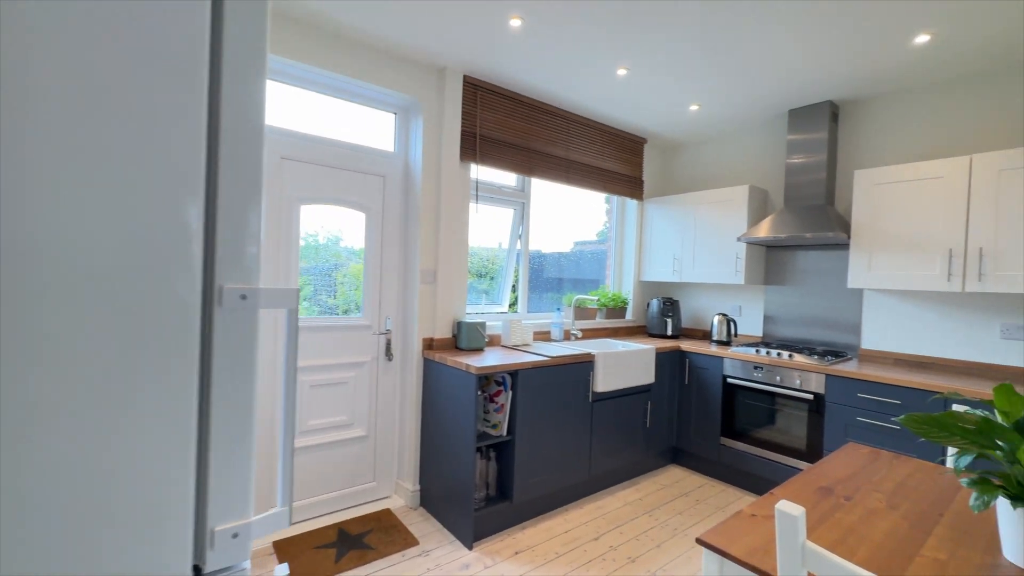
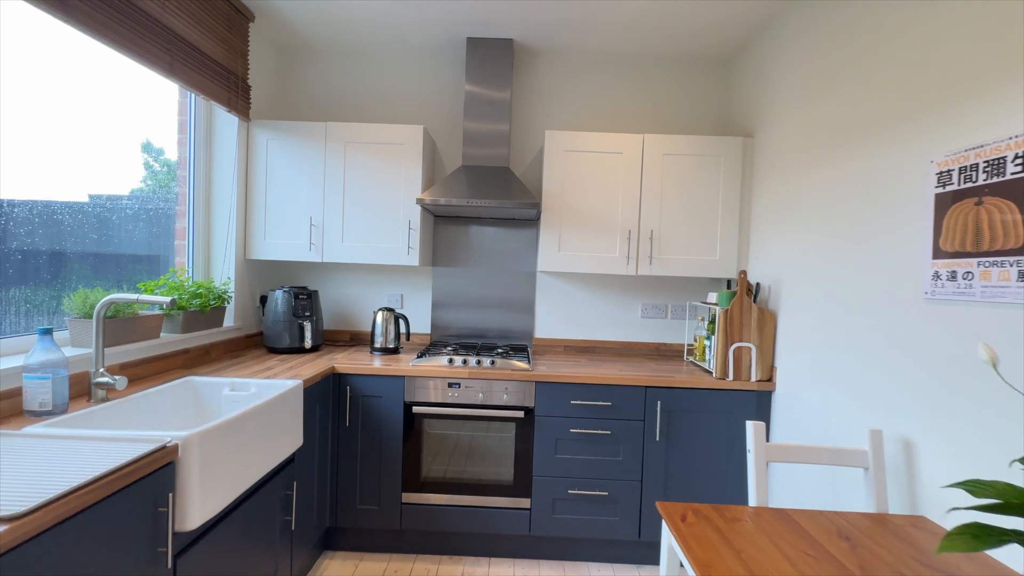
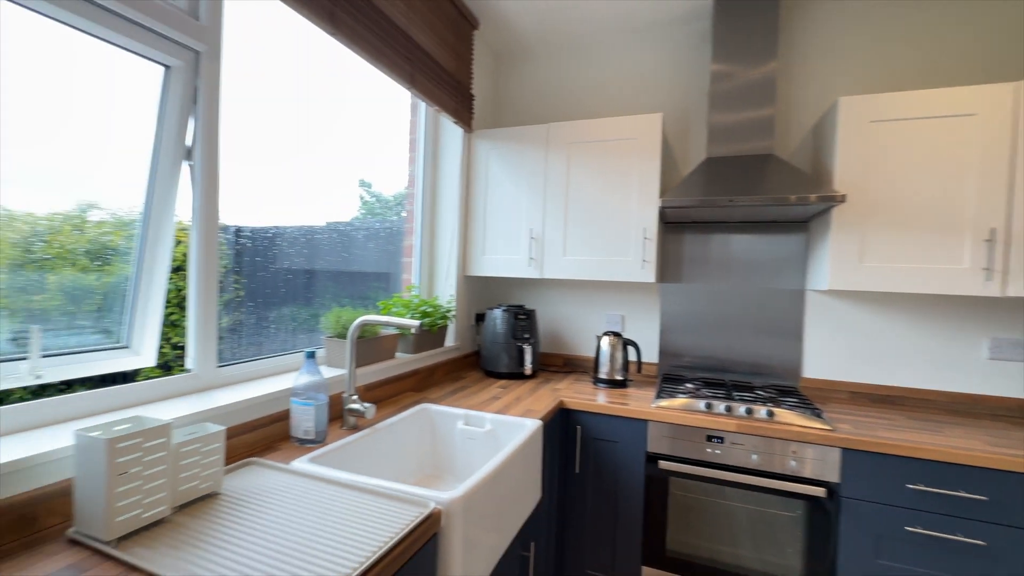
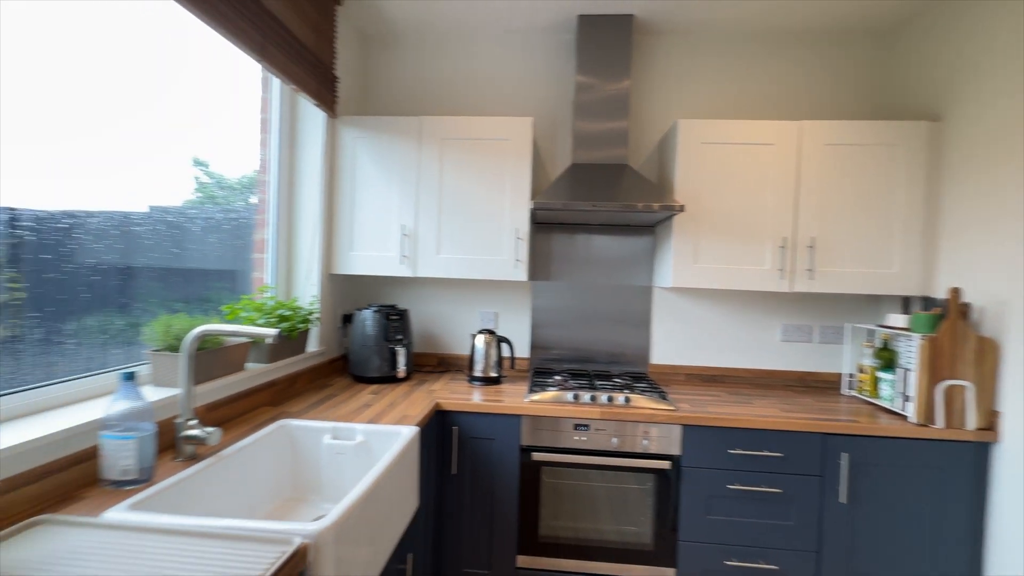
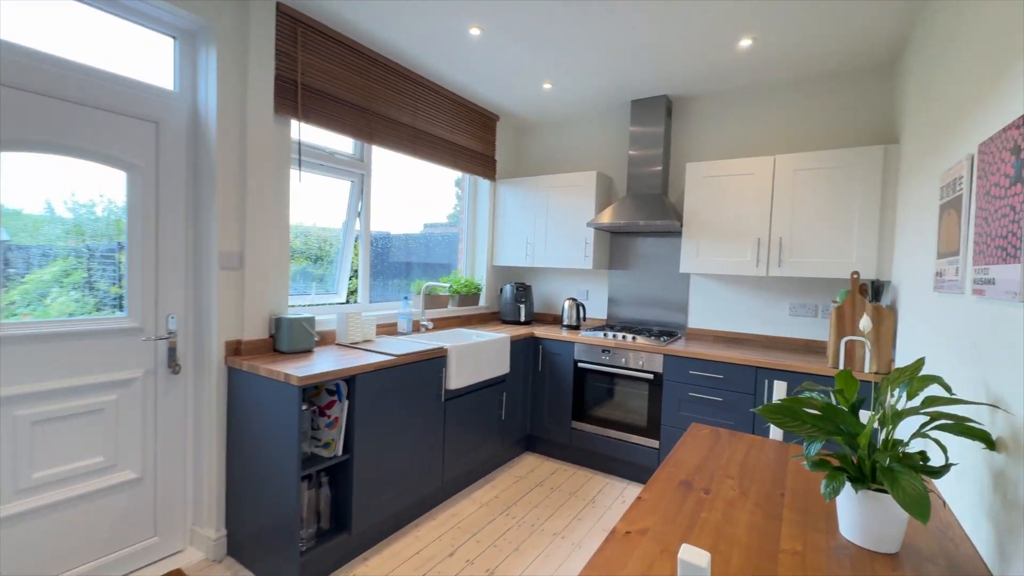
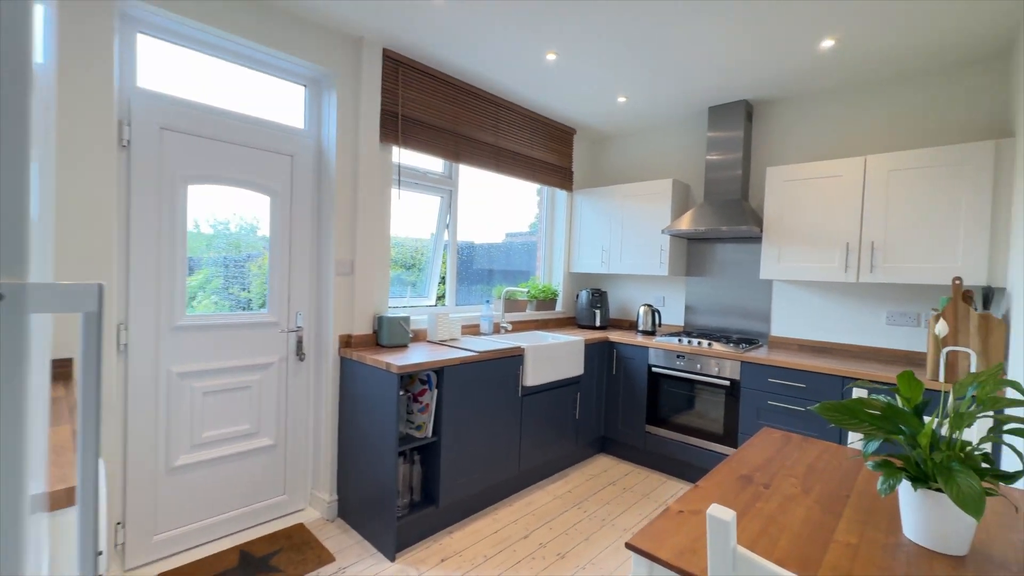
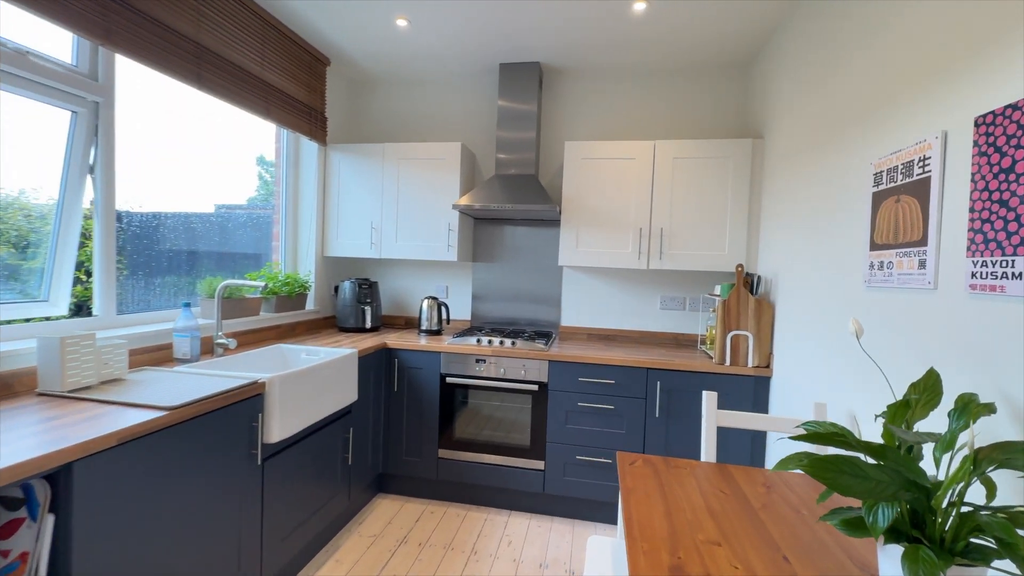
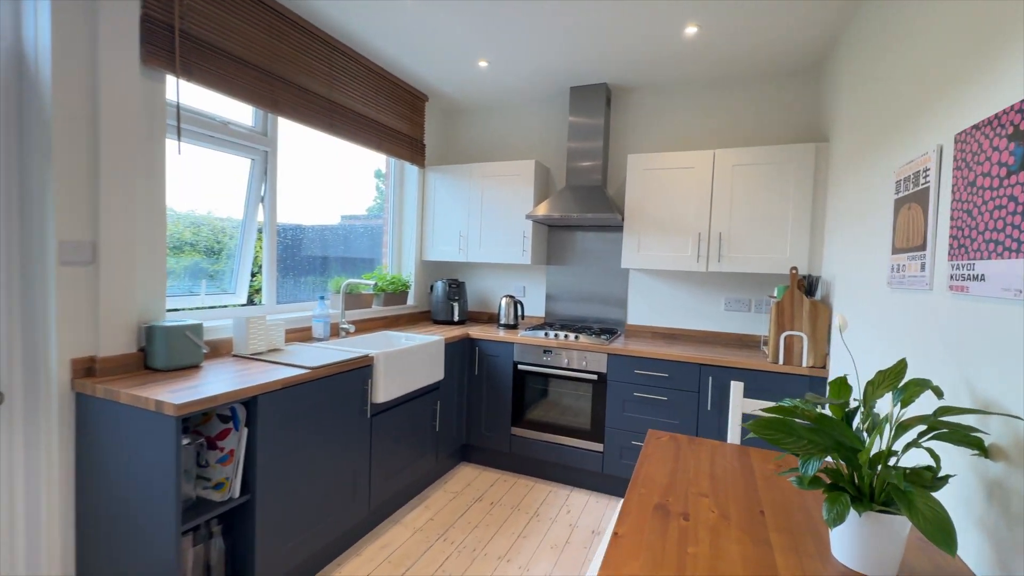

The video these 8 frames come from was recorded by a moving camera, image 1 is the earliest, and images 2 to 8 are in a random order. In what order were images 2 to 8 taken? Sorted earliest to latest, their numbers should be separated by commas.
6, 5, 8, 7, 2, 4, 3
